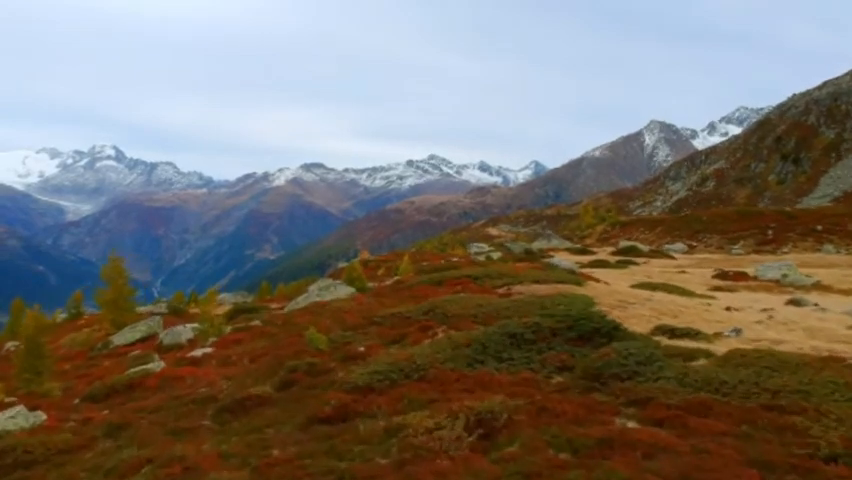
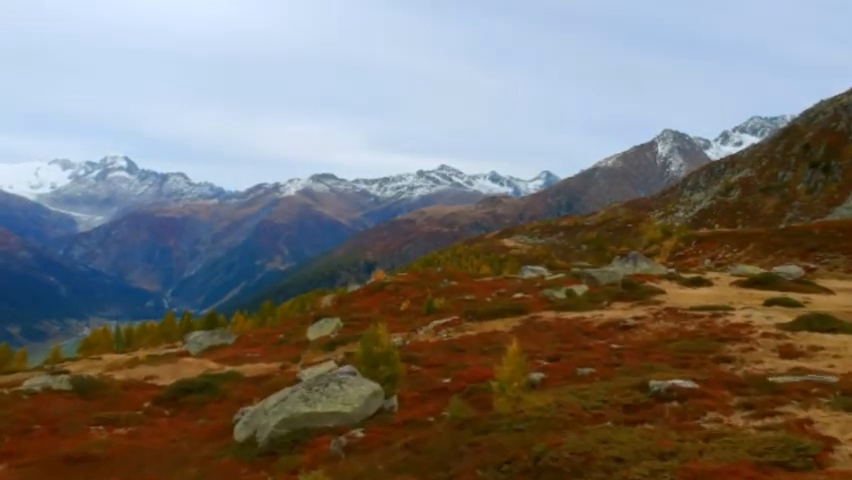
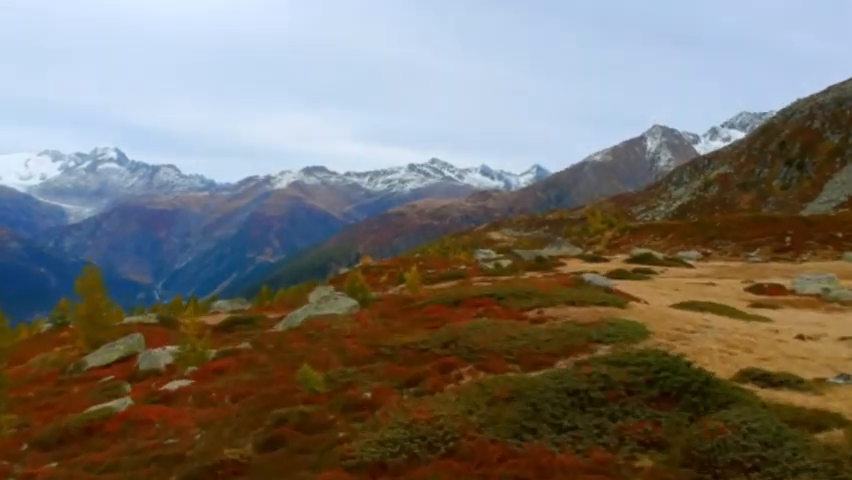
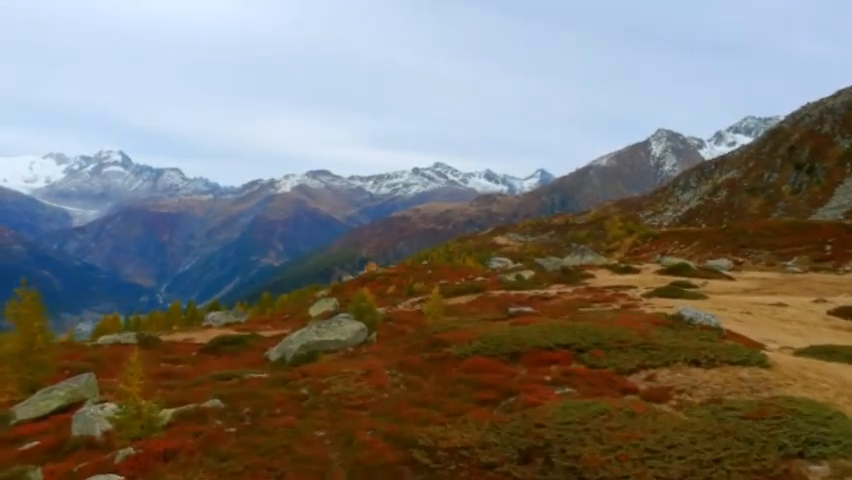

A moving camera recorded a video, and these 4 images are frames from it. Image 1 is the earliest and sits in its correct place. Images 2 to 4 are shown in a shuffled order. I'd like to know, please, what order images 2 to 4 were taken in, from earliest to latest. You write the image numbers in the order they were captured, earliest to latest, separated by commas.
3, 4, 2
